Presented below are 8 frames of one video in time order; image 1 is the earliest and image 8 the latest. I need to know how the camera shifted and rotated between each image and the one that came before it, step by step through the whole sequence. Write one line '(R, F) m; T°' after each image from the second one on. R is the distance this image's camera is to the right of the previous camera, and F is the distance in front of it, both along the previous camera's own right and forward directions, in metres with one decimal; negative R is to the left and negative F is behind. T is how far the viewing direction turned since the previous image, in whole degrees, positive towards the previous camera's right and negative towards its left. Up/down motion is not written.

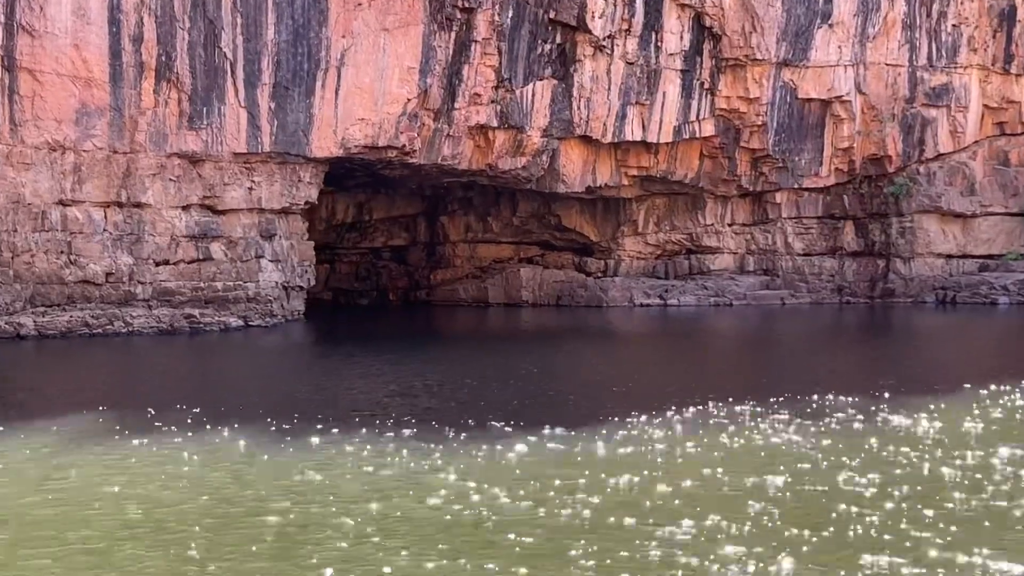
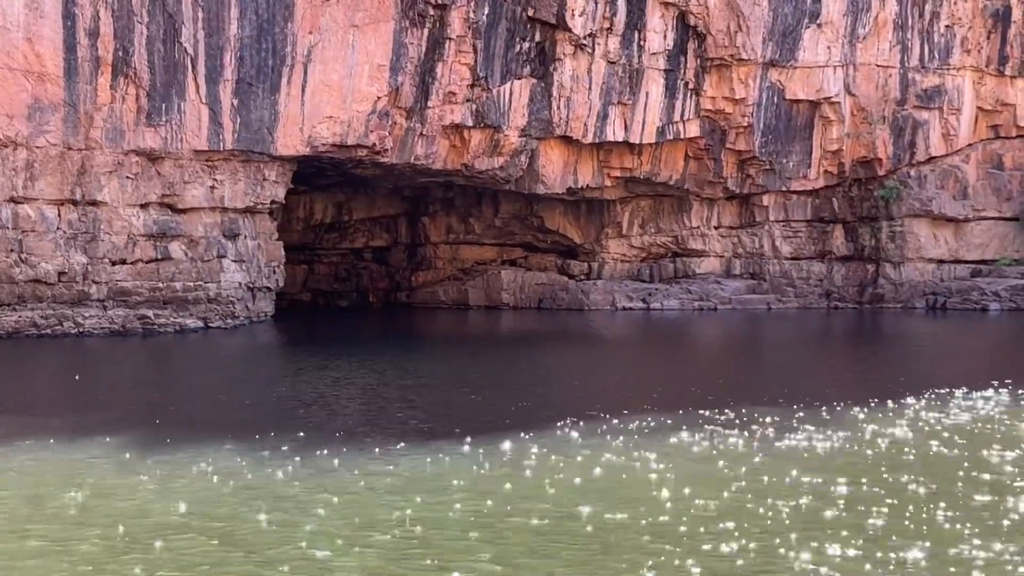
(+1.1, +0.7) m; -1°
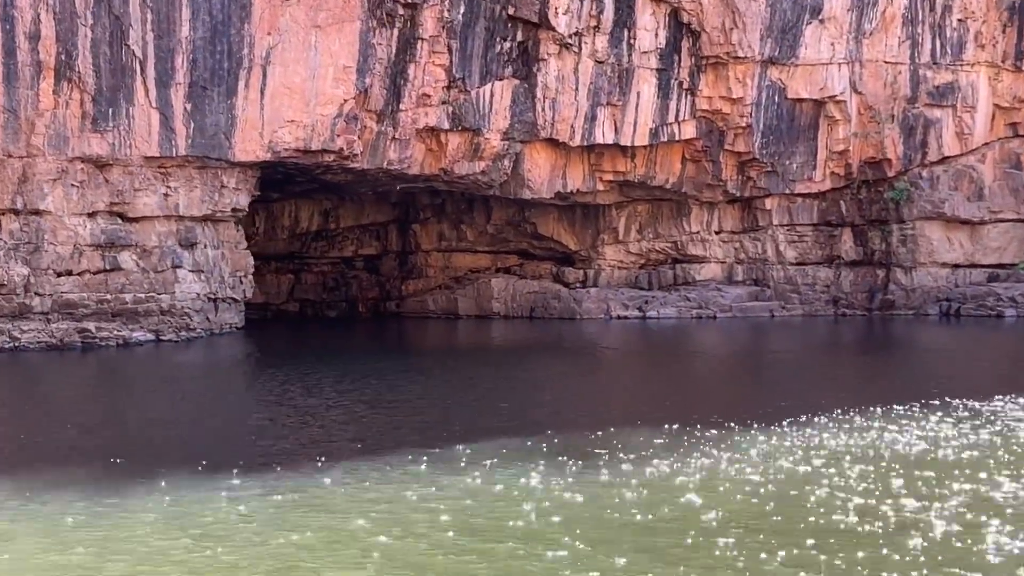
(+2.0, +1.4) m; -2°
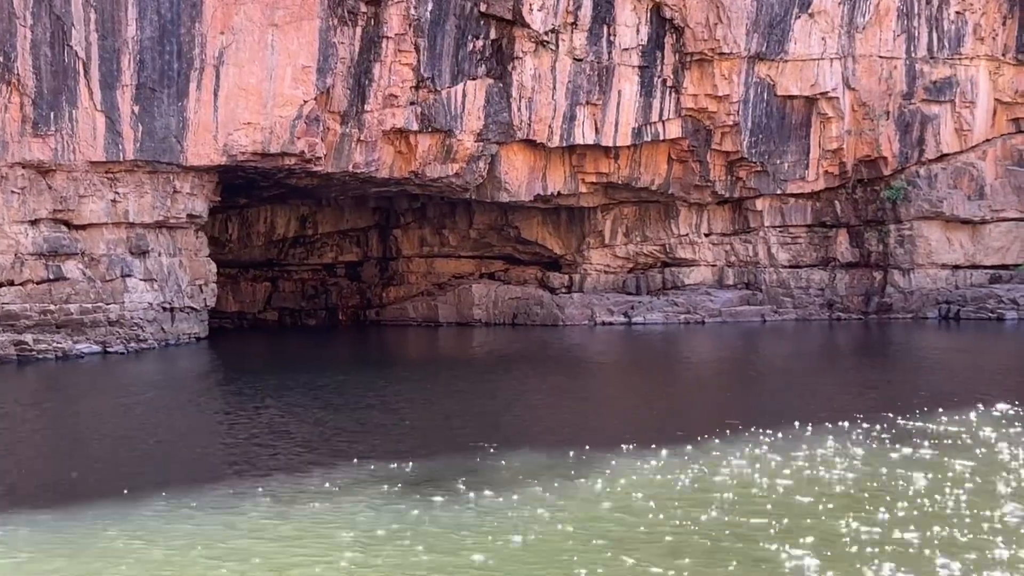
(+1.5, +1.3) m; -1°
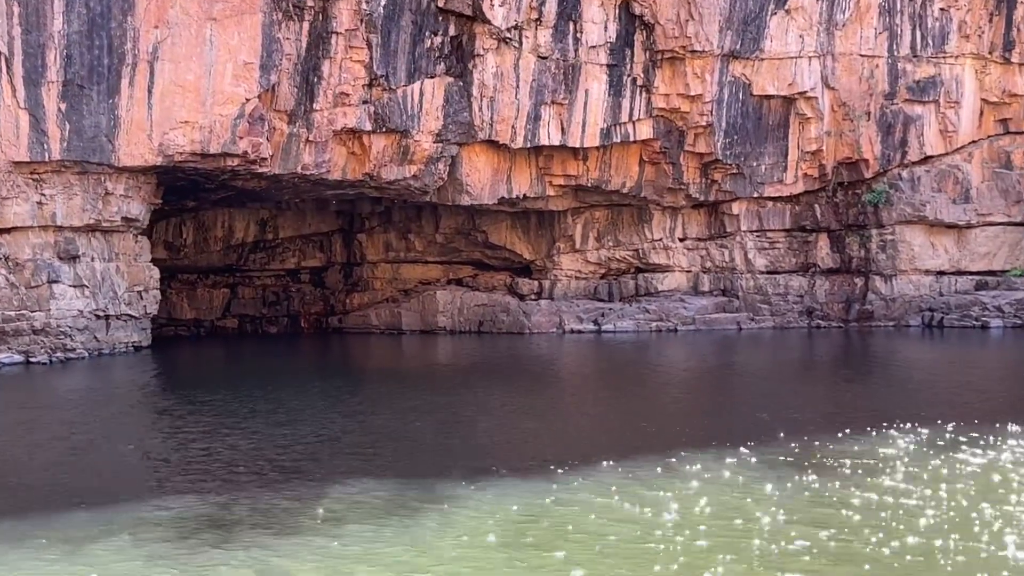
(+1.4, +1.4) m; 0°
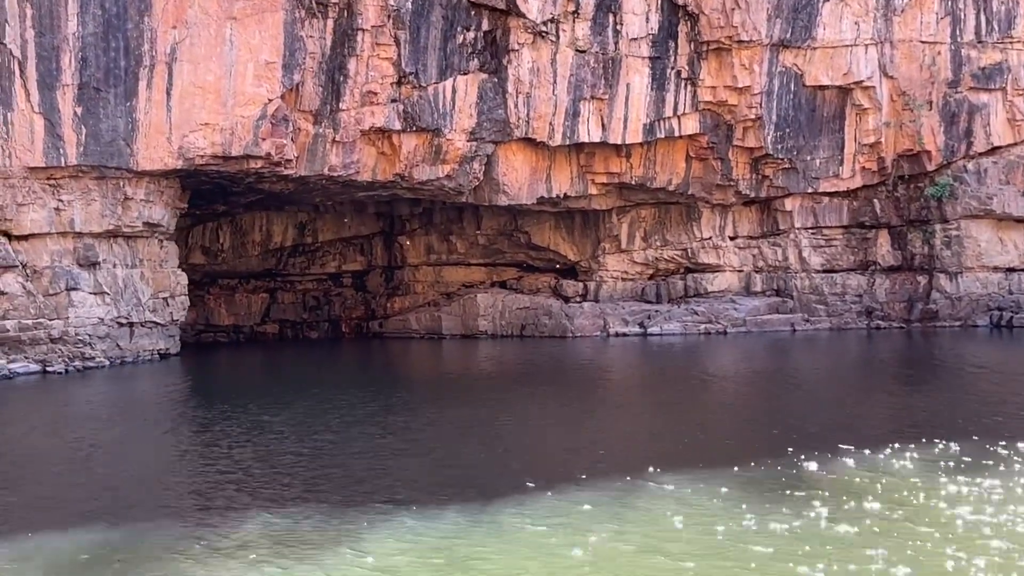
(+1.1, +1.2) m; -4°
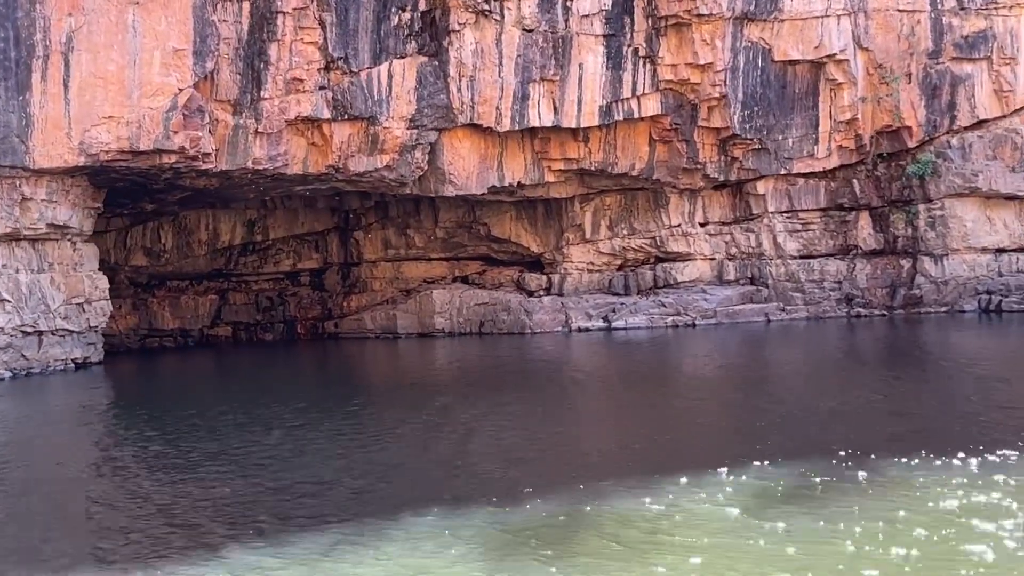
(+2.2, +2.0) m; -1°
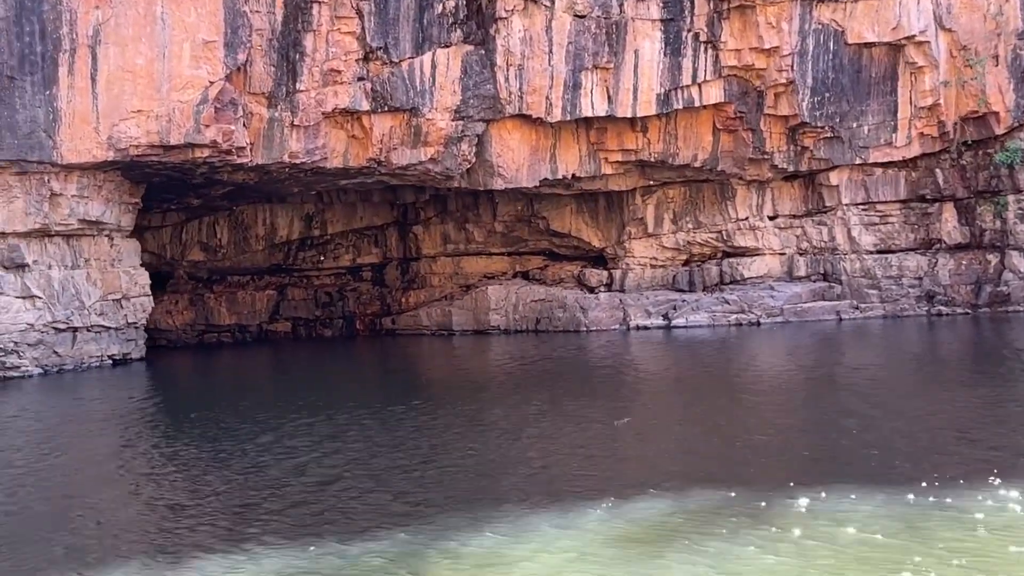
(+1.8, +1.2) m; -6°
